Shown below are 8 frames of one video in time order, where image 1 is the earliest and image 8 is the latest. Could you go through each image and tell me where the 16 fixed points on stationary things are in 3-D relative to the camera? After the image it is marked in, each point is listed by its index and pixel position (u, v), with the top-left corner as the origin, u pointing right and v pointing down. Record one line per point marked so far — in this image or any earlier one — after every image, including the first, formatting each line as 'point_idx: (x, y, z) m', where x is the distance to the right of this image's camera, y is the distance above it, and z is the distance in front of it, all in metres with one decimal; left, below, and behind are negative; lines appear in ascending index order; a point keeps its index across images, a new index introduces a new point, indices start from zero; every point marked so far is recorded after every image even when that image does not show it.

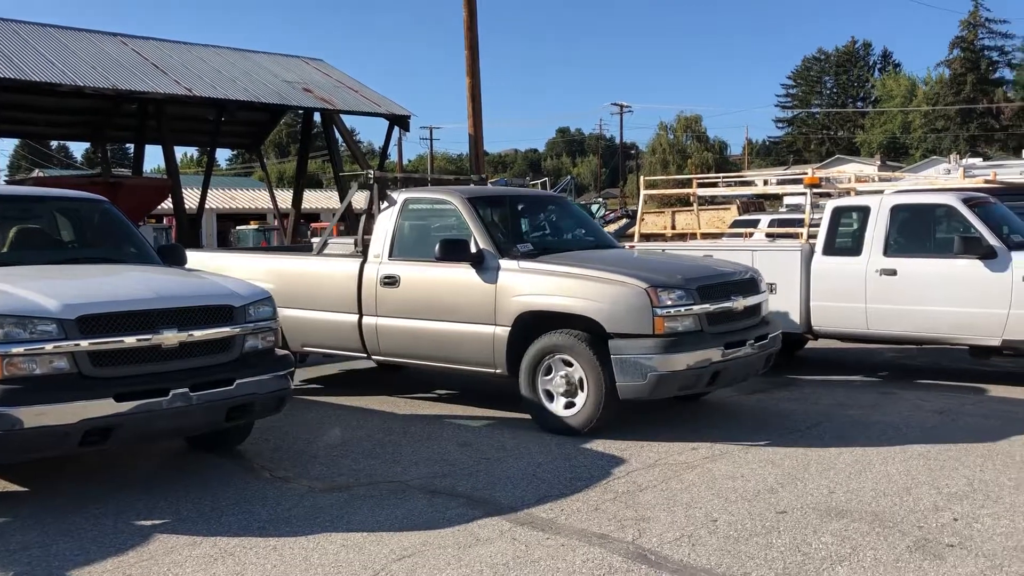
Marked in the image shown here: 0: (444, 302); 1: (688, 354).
0: (-0.6, -0.1, +7.1) m
1: (+1.2, -0.5, +6.0) m
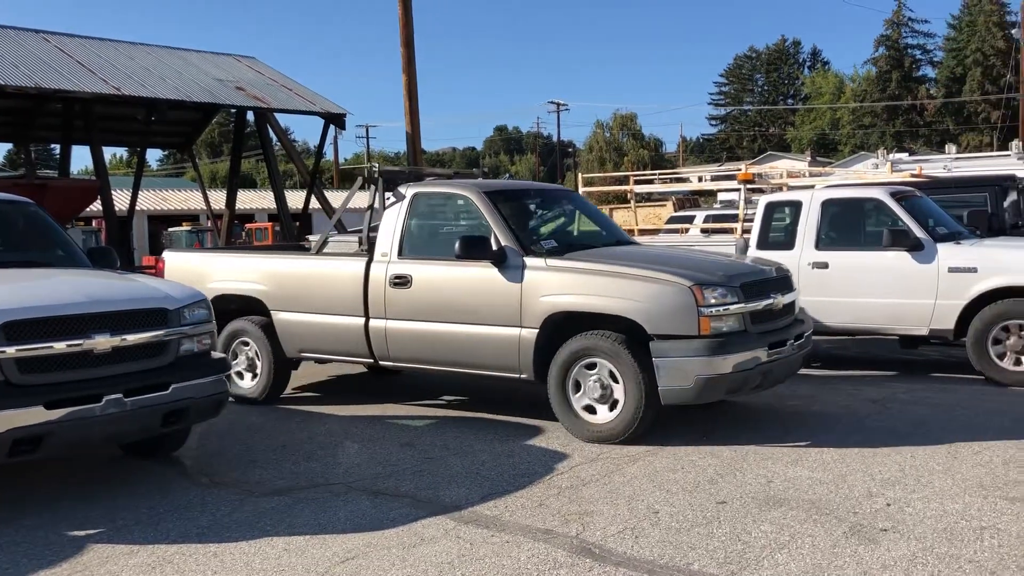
0: (-0.4, -0.1, +6.6) m
1: (+1.5, -0.4, +5.7) m
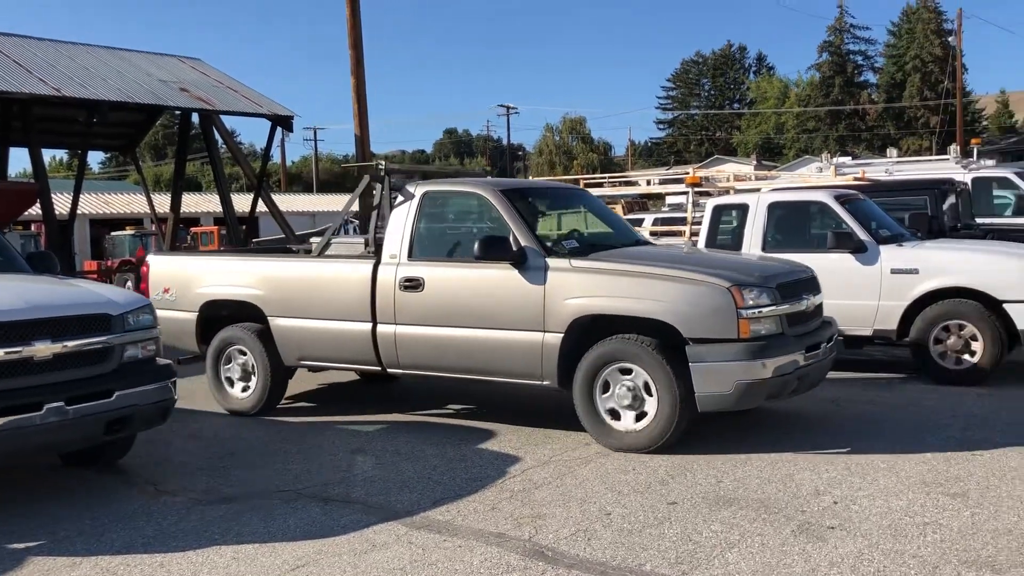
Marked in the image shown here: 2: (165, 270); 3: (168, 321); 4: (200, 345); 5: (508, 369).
0: (-0.3, -0.1, +6.3) m
1: (+1.7, -0.4, +5.5) m
2: (-3.1, +0.2, +8.0) m
3: (-3.1, -0.3, +7.9) m
4: (-2.8, -0.5, +7.9) m
5: (0.0, -0.6, +6.3) m
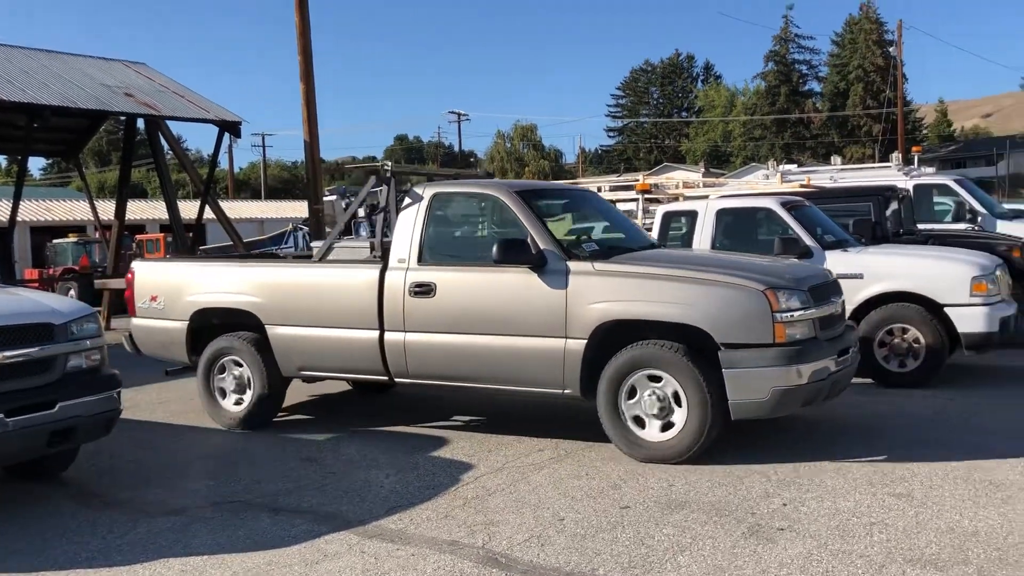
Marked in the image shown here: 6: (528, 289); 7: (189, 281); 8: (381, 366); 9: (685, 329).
0: (-0.1, -0.2, +6.1) m
1: (+1.8, -0.5, +5.3) m
2: (-3.1, +0.1, +7.6) m
3: (-3.1, -0.4, +7.6) m
4: (-2.8, -0.6, +7.6) m
5: (+0.1, -0.6, +6.0) m
6: (+0.1, 0.0, +5.9) m
7: (-2.7, +0.1, +7.4) m
8: (-1.0, -0.6, +6.6) m
9: (+1.1, -0.3, +5.6) m
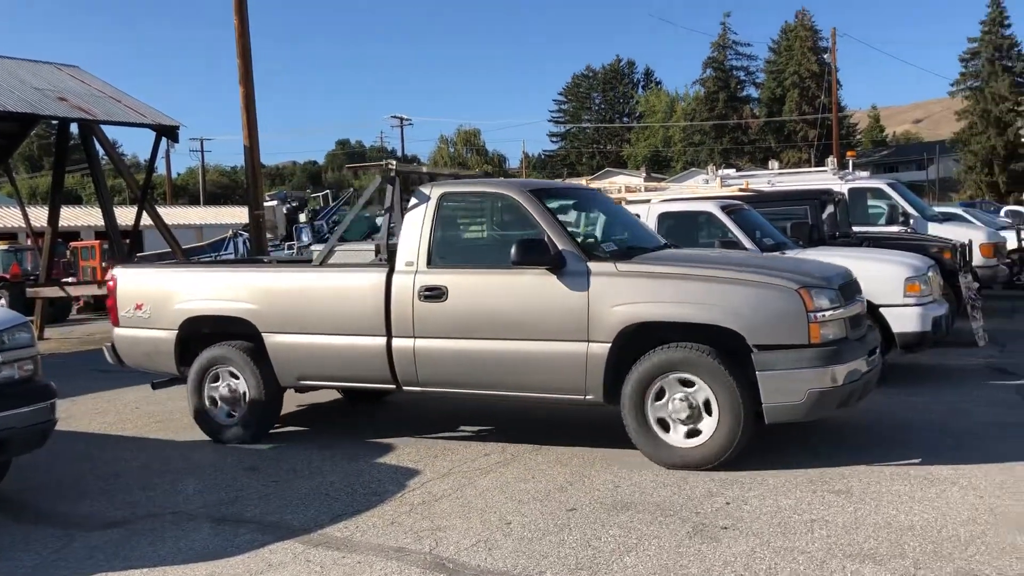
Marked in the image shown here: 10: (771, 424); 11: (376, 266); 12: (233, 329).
0: (0.0, -0.2, +5.8) m
1: (+2.0, -0.5, +5.2) m
2: (-3.1, 0.0, +7.2) m
3: (-3.0, -0.4, +7.2) m
4: (-2.7, -0.7, +7.2) m
5: (+0.2, -0.6, +5.8) m
6: (+0.2, 0.0, +5.7) m
7: (-2.7, 0.0, +7.0) m
8: (-0.9, -0.6, +6.3) m
9: (+1.3, -0.3, +5.4) m
10: (+1.6, -0.8, +5.2) m
11: (-1.0, +0.2, +6.4) m
12: (-2.2, -0.3, +7.0) m
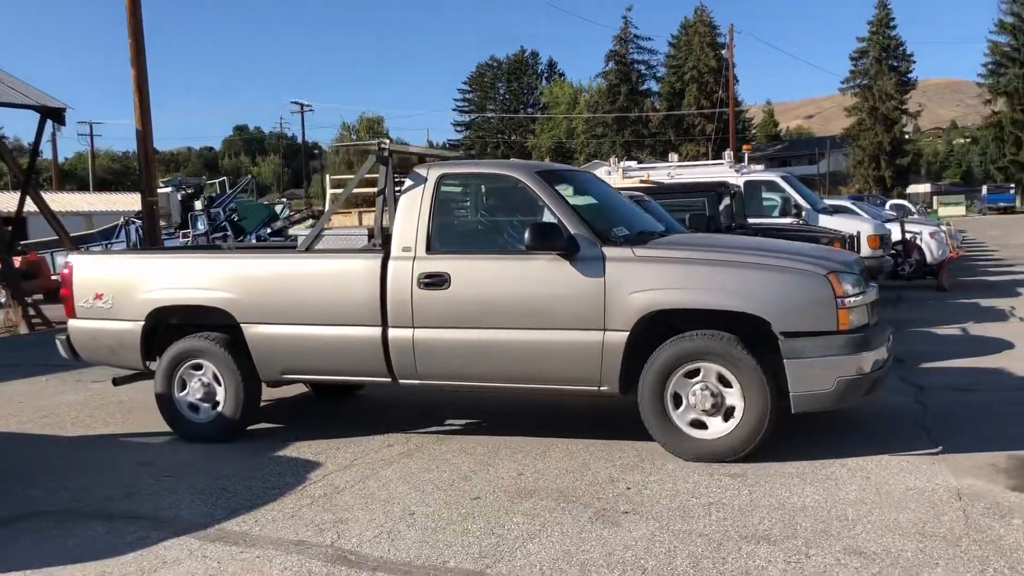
0: (0.0, -0.1, +5.5) m
1: (+2.1, -0.4, +5.1) m
2: (-3.1, +0.1, +6.6) m
3: (-3.1, -0.4, +6.6) m
4: (-2.8, -0.6, +6.6) m
5: (+0.3, -0.6, +5.5) m
6: (+0.3, +0.1, +5.4) m
7: (-2.7, +0.1, +6.4) m
8: (-0.9, -0.5, +5.9) m
9: (+1.4, -0.2, +5.2) m
10: (+1.7, -0.7, +5.1) m
11: (-1.0, +0.2, +6.0) m
12: (-2.3, -0.2, +6.5) m
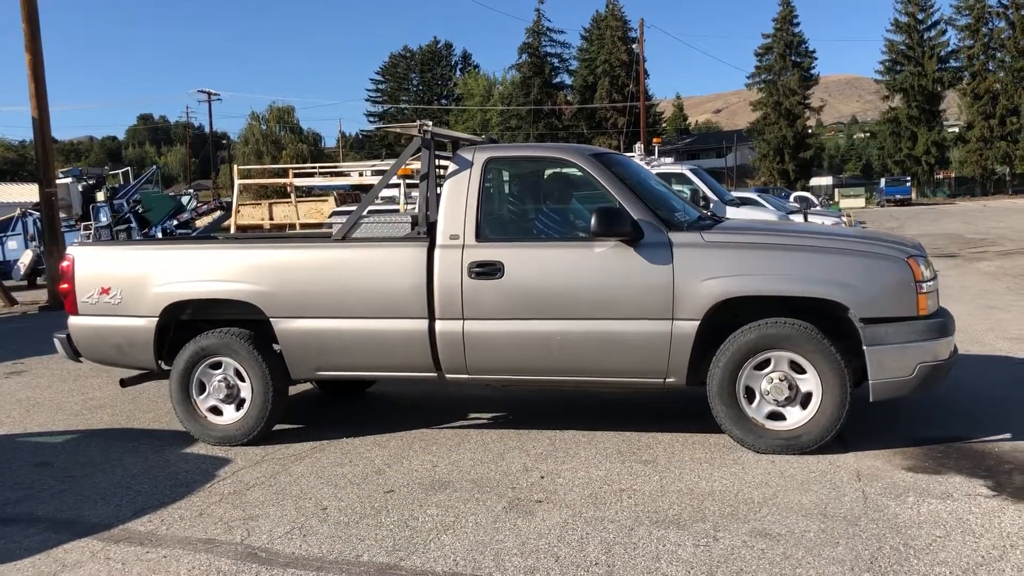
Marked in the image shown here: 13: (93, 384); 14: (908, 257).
0: (+0.4, 0.0, +5.3) m
1: (+2.5, -0.3, +5.0) m
2: (-2.8, +0.2, +6.0) m
3: (-2.8, -0.3, +6.0) m
4: (-2.5, -0.5, +6.1) m
5: (+0.7, -0.5, +5.3) m
6: (+0.7, +0.1, +5.2) m
7: (-2.4, +0.1, +5.9) m
8: (-0.5, -0.5, +5.6) m
9: (+1.8, -0.1, +5.1) m
10: (+2.1, -0.6, +5.0) m
11: (-0.6, +0.3, +5.6) m
12: (-2.0, -0.2, +6.0) m
13: (-4.2, -1.0, +8.7) m
14: (+2.2, +0.2, +5.0) m
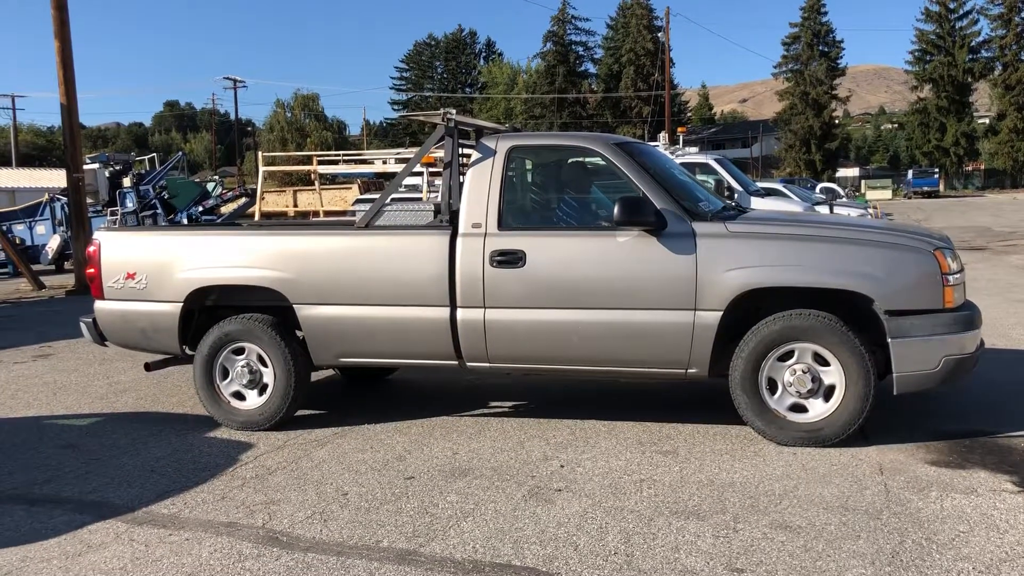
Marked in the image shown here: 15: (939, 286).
0: (+0.5, 0.0, +5.3) m
1: (+2.6, -0.2, +5.0) m
2: (-2.7, +0.3, +6.1) m
3: (-2.7, -0.2, +6.1) m
4: (-2.3, -0.4, +6.2) m
5: (+0.8, -0.4, +5.3) m
6: (+0.8, +0.2, +5.2) m
7: (-2.2, +0.2, +6.0) m
8: (-0.4, -0.4, +5.6) m
9: (+1.9, 0.0, +5.1) m
10: (+2.2, -0.6, +4.9) m
11: (-0.5, +0.4, +5.6) m
12: (-1.8, -0.1, +6.0) m
13: (-4.0, -0.8, +8.8) m
14: (+2.3, +0.2, +4.9) m
15: (+2.4, 0.0, +4.9) m
